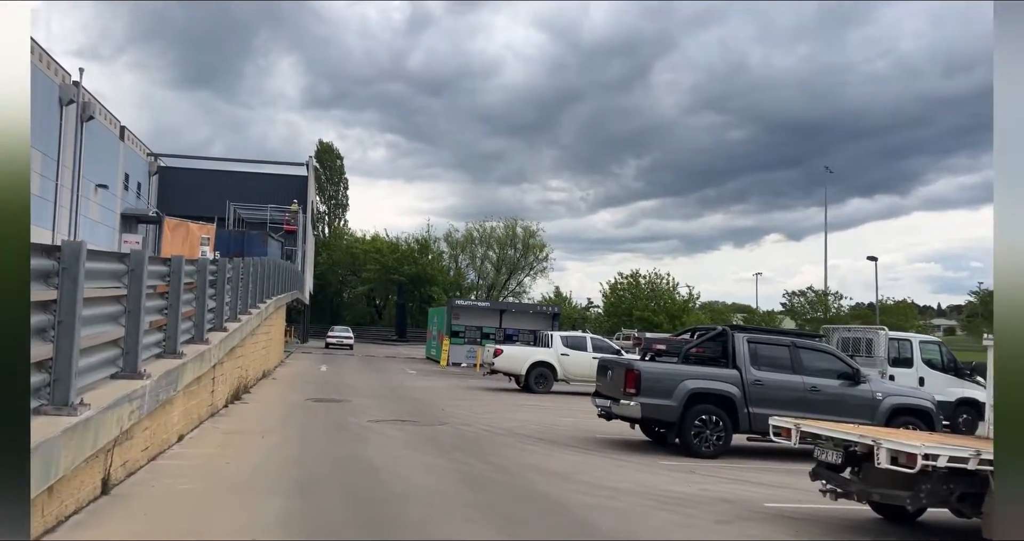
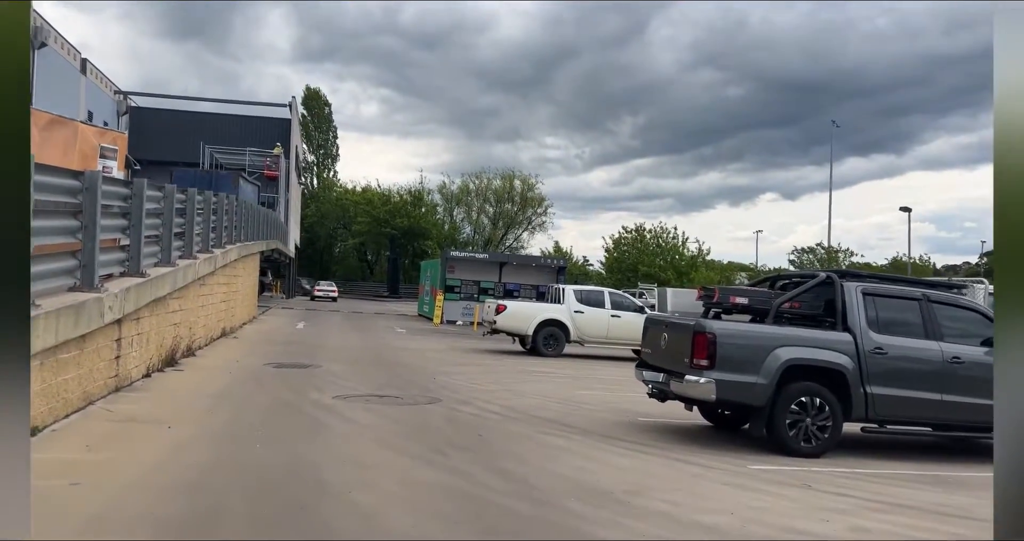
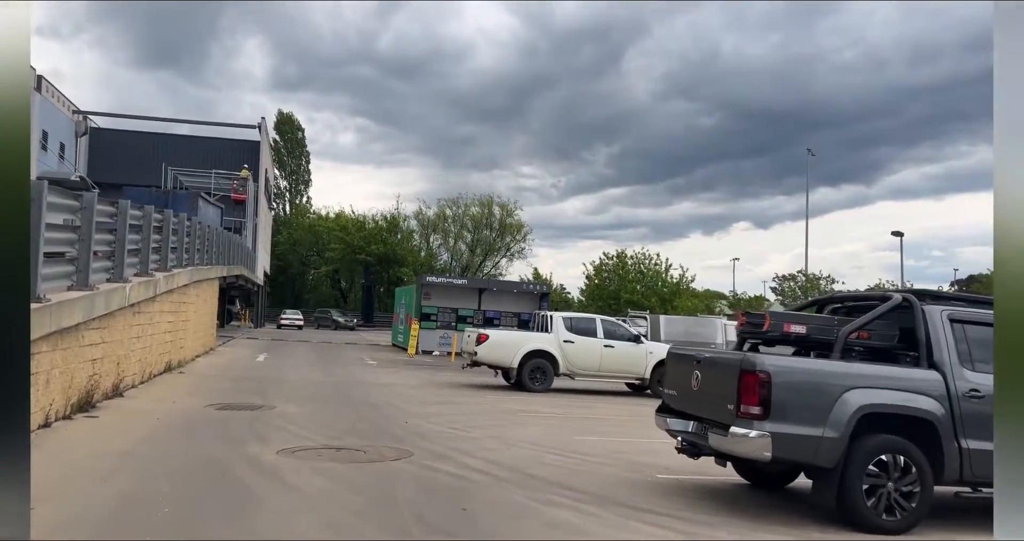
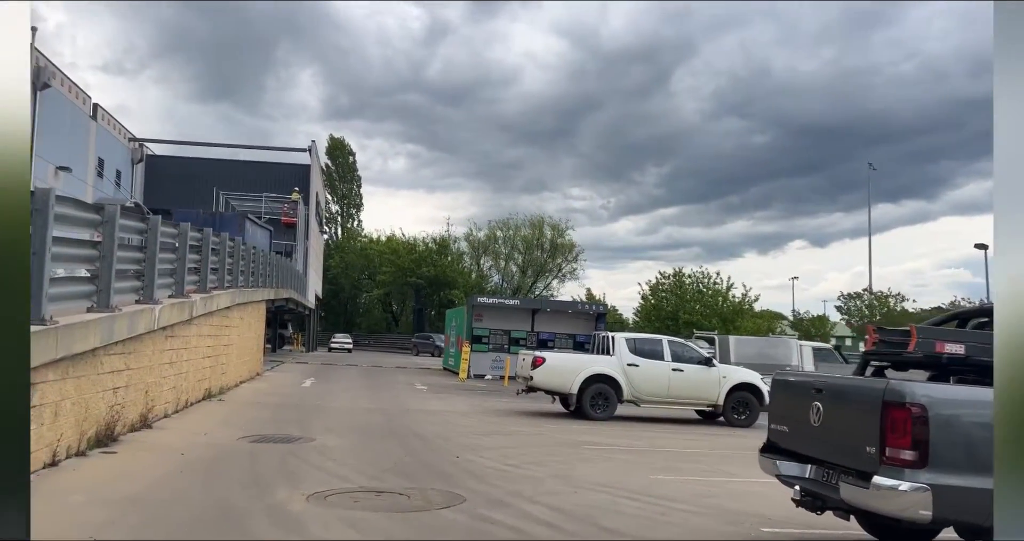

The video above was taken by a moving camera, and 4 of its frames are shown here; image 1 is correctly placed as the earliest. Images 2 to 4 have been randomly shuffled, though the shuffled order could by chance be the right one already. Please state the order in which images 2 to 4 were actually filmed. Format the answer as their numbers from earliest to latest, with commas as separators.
2, 3, 4
